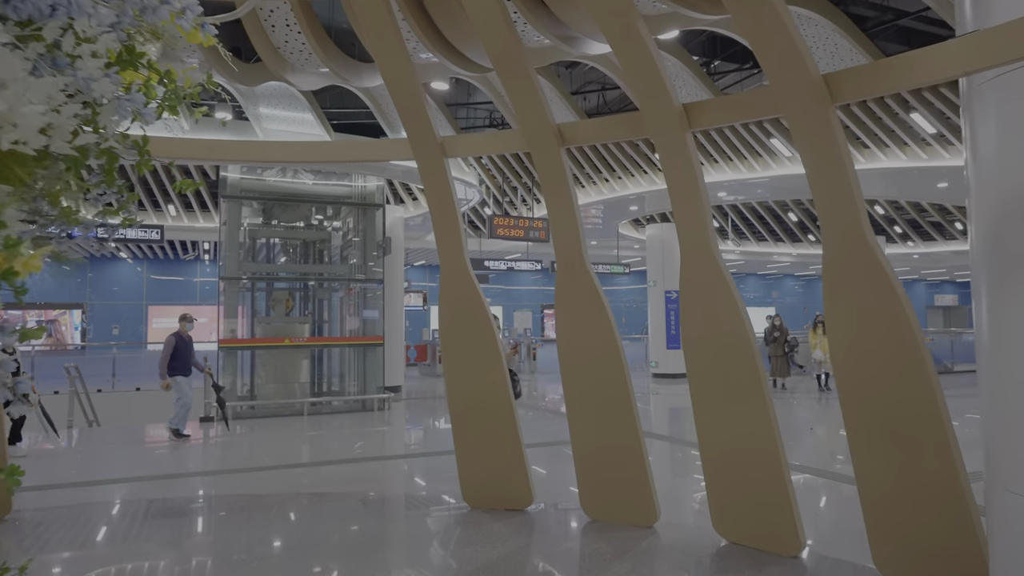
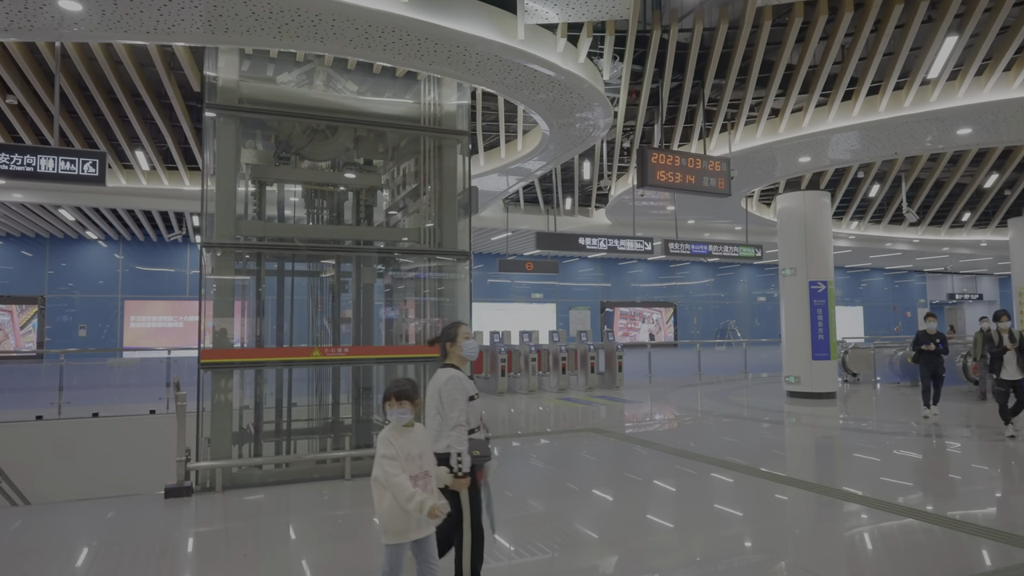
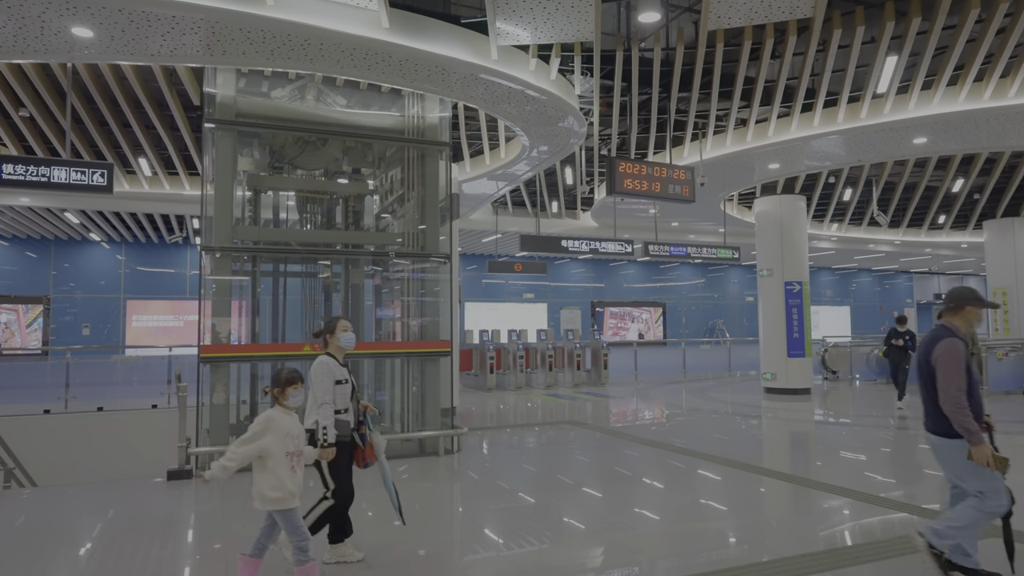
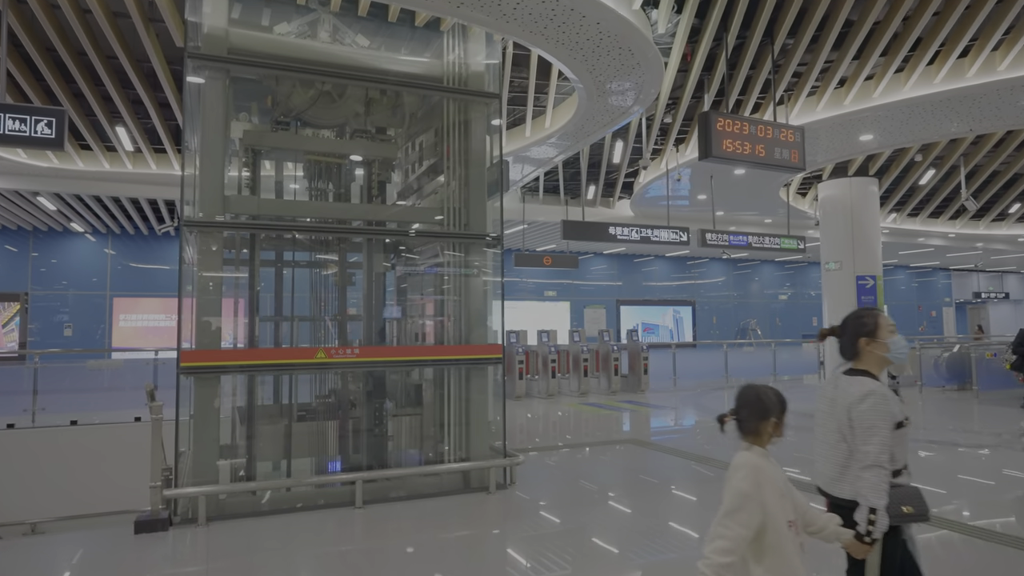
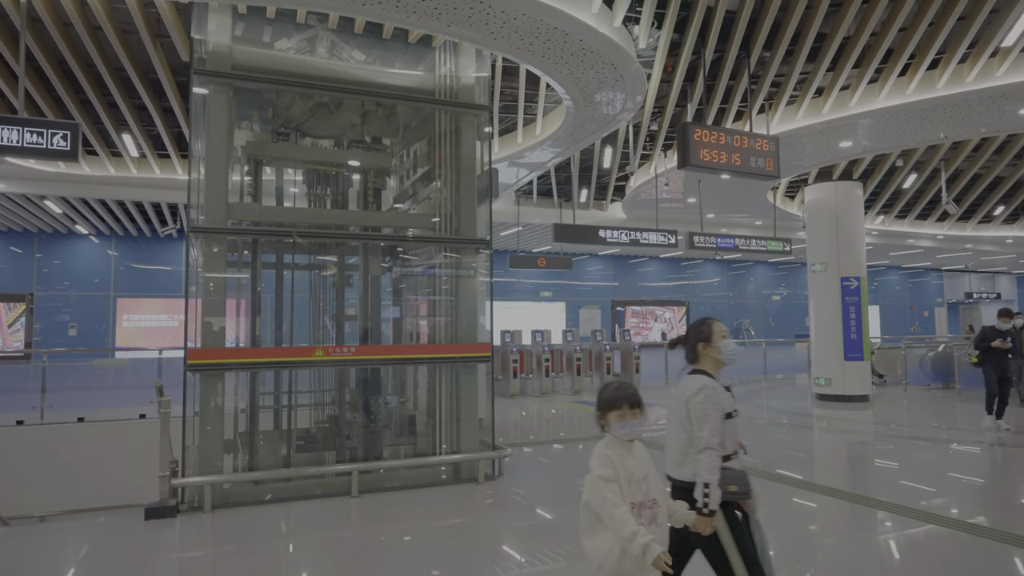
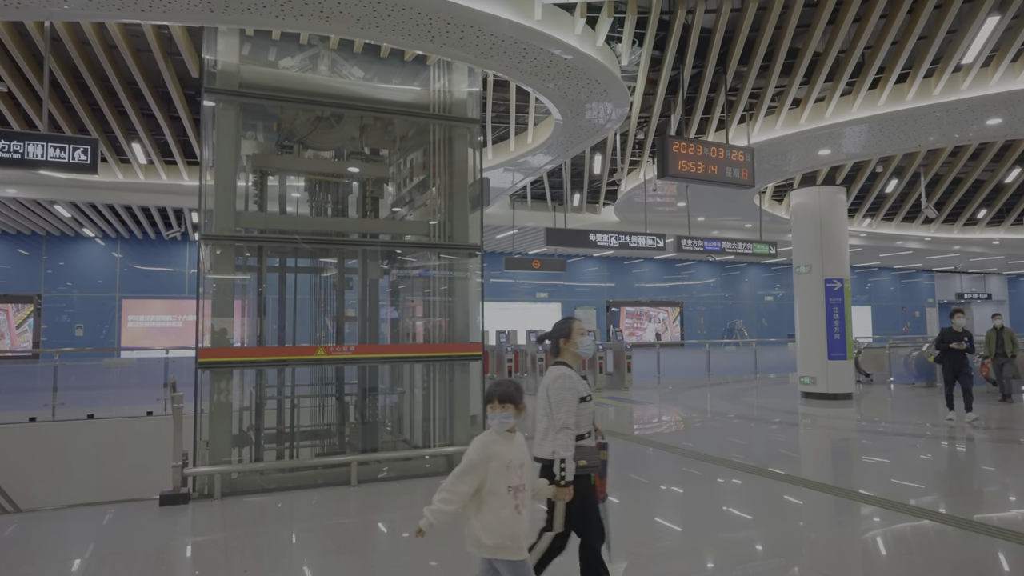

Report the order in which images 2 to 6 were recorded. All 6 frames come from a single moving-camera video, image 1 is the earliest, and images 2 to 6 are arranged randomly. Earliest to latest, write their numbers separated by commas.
3, 2, 6, 5, 4
